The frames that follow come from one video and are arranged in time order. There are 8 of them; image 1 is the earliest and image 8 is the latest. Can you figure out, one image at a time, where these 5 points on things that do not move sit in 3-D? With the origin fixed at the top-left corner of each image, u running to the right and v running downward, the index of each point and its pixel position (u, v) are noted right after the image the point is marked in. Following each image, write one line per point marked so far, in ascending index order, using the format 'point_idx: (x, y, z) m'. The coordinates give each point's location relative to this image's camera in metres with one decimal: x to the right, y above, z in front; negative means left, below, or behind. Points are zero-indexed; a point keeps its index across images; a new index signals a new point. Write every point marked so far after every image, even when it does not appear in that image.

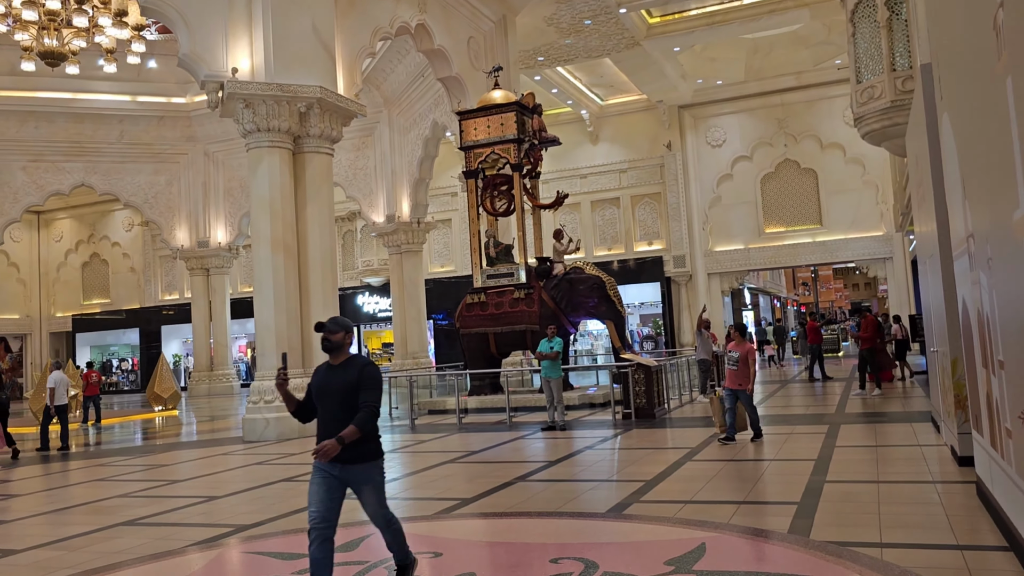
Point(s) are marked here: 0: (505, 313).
0: (-0.1, -0.4, +11.7) m
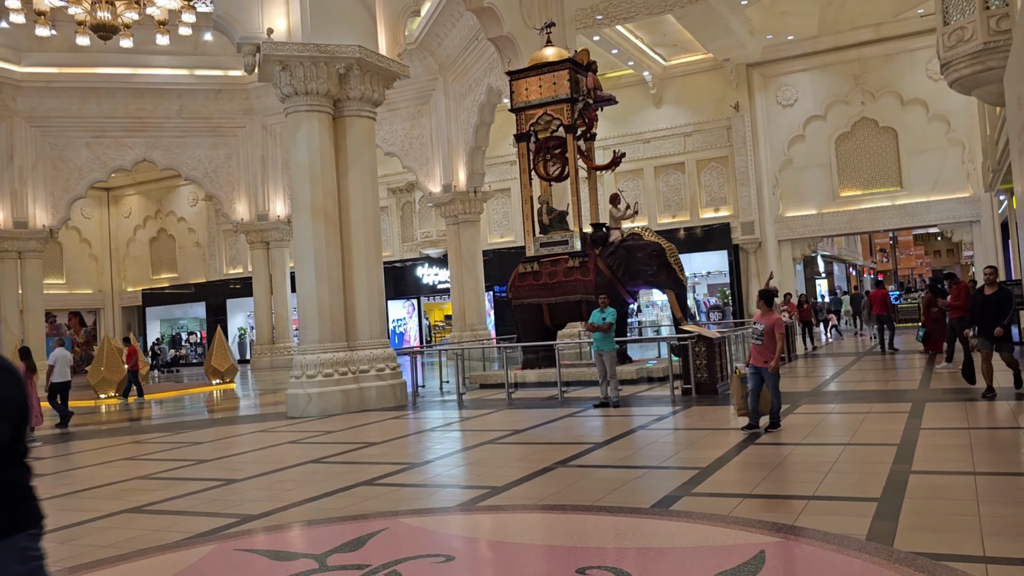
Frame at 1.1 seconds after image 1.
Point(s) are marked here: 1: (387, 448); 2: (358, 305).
0: (+0.6, +0.1, +11.1) m
1: (-1.0, -1.2, +6.7) m
2: (-1.7, -0.2, +9.5) m
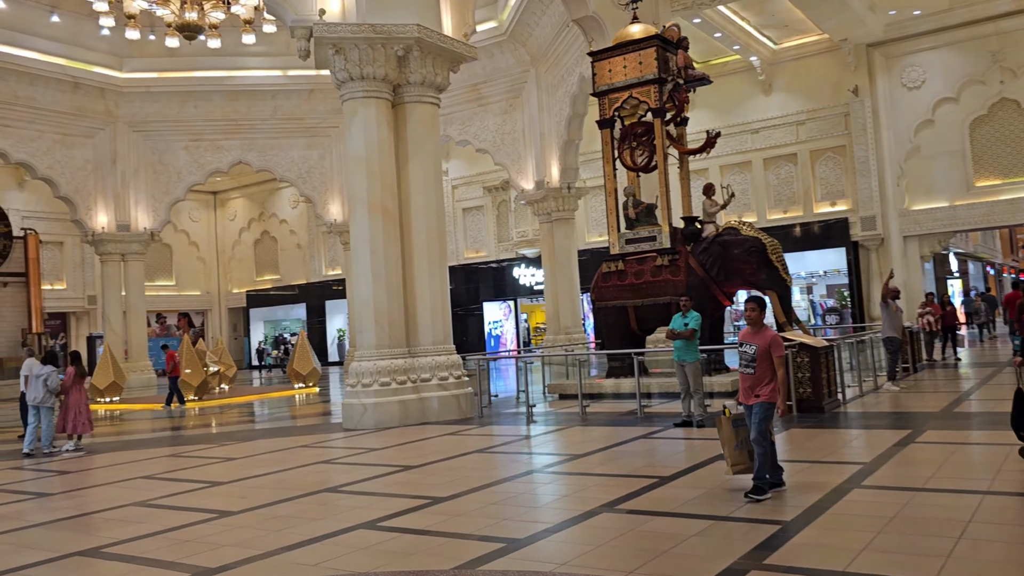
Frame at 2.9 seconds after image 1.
0: (+1.6, +0.1, +10.0) m
1: (-0.6, -1.2, +5.8) m
2: (-1.0, -0.2, +8.7) m
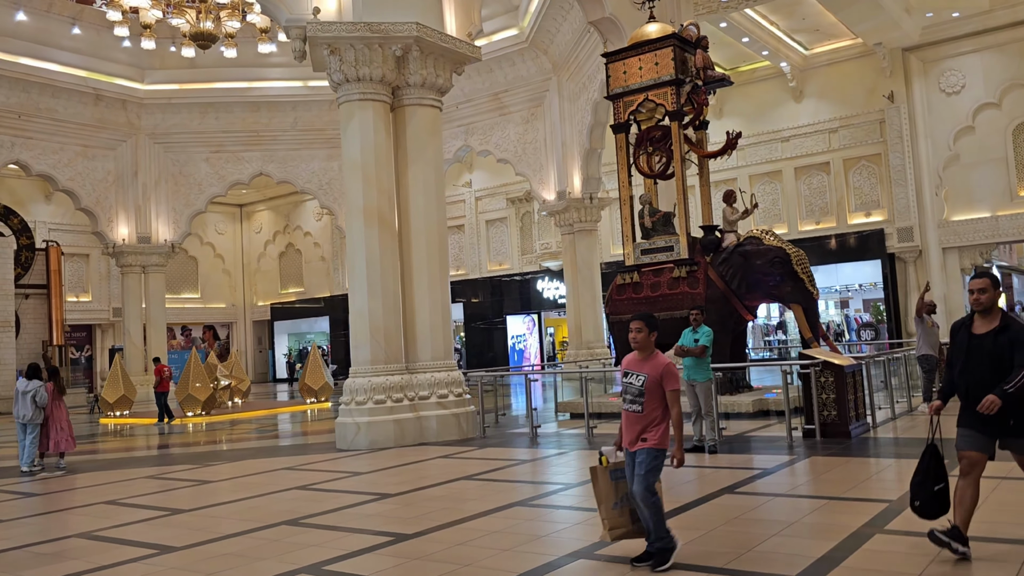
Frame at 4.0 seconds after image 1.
0: (+1.7, -0.1, +9.5) m
1: (-0.7, -1.3, +5.3) m
2: (-0.9, -0.3, +8.3) m
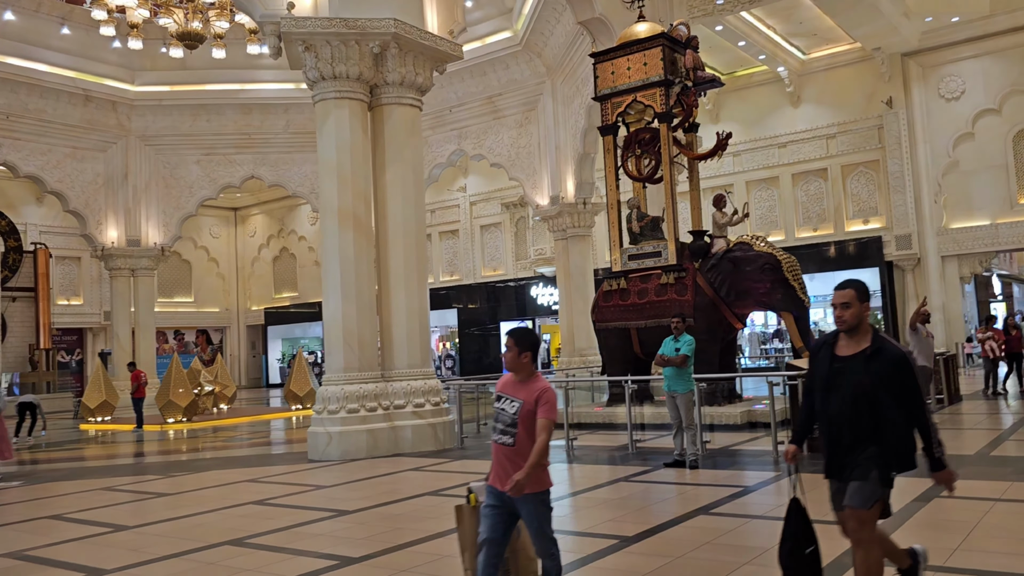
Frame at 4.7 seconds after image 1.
0: (+1.5, -0.2, +9.2) m
1: (-0.9, -1.3, +5.0) m
2: (-1.1, -0.4, +8.0) m
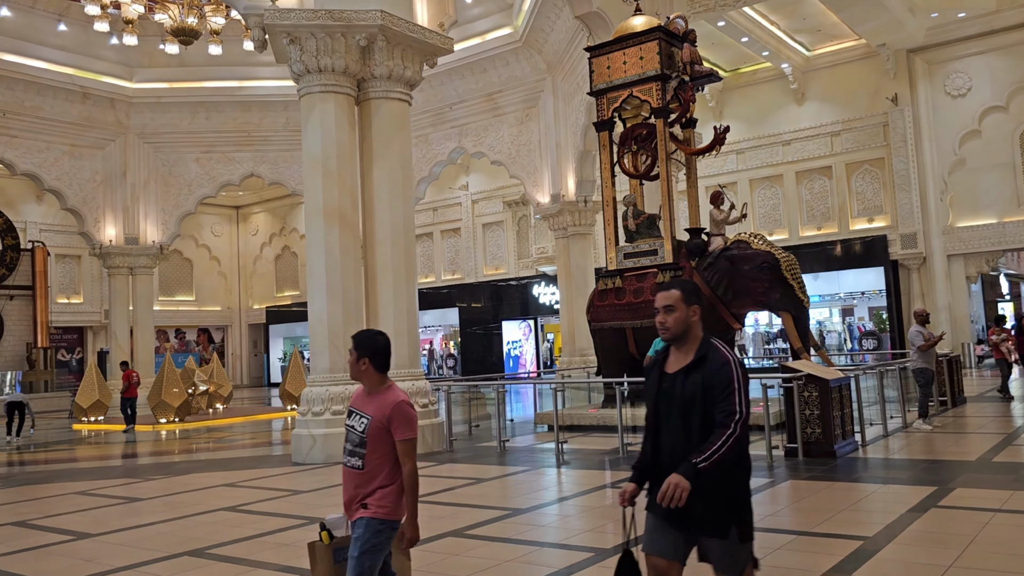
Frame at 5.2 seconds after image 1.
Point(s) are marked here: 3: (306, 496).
0: (+1.4, -0.2, +9.0) m
1: (-1.0, -1.3, +4.9) m
2: (-1.2, -0.4, +7.8) m
3: (-1.3, -1.4, +5.6) m
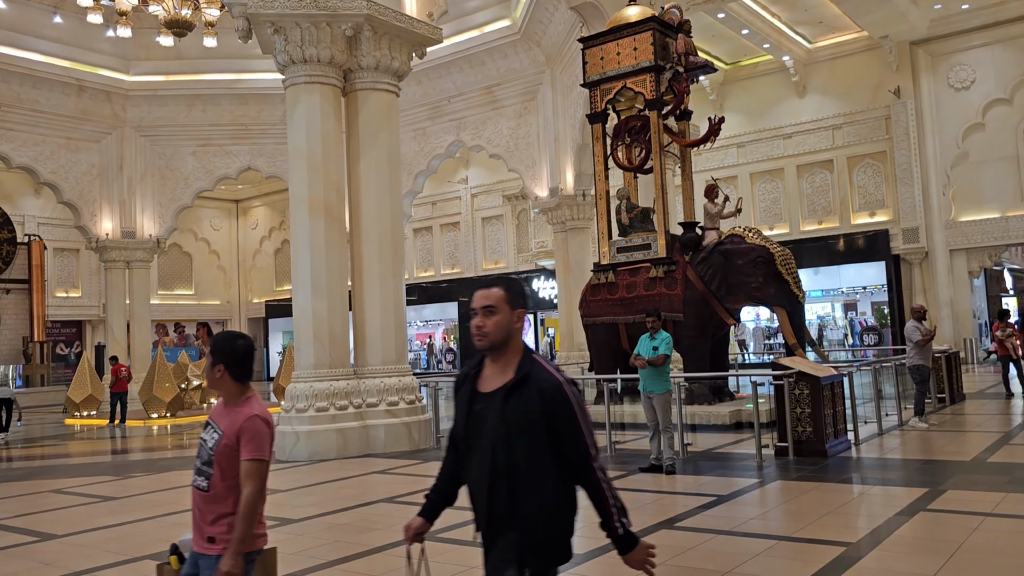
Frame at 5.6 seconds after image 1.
0: (+1.3, -0.1, +8.8) m
1: (-1.1, -1.3, +4.7) m
2: (-1.3, -0.3, +7.7) m
3: (-1.5, -1.4, +5.5) m
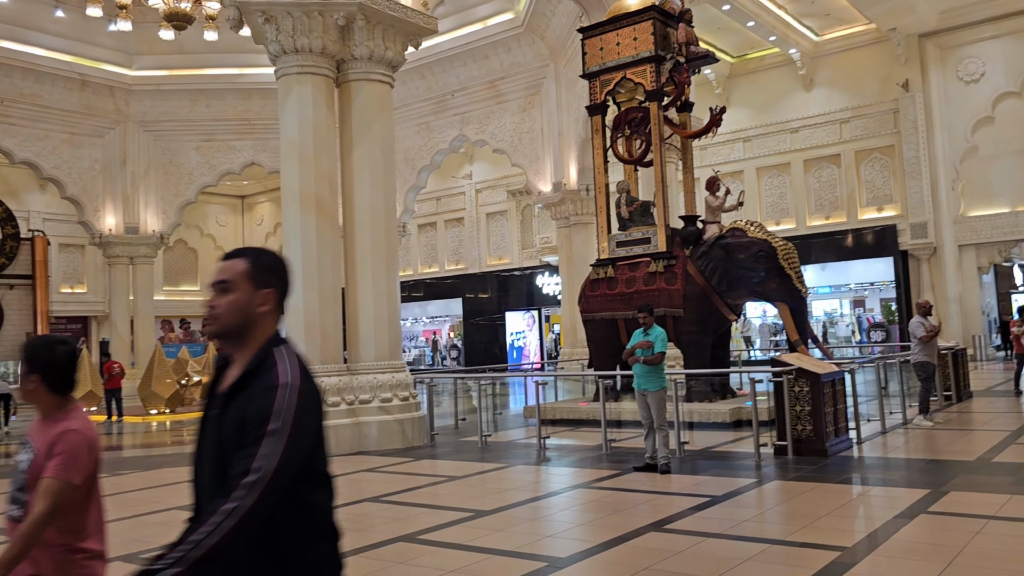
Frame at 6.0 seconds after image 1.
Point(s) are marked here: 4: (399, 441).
0: (+1.3, 0.0, +8.7) m
1: (-1.2, -1.2, +4.6) m
2: (-1.3, -0.3, +7.5) m
3: (-1.5, -1.3, +5.4) m
4: (-1.0, -1.3, +7.4) m
